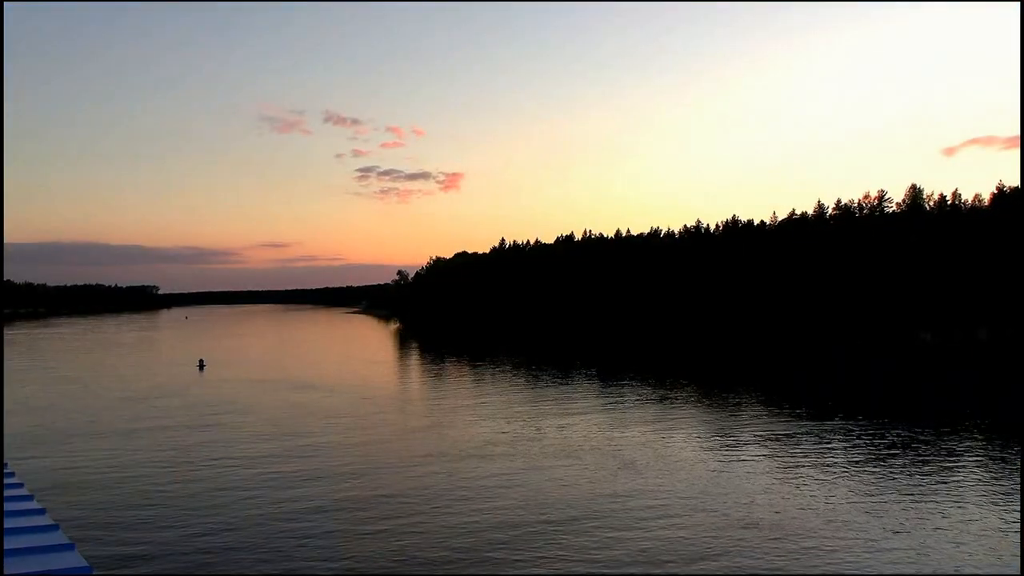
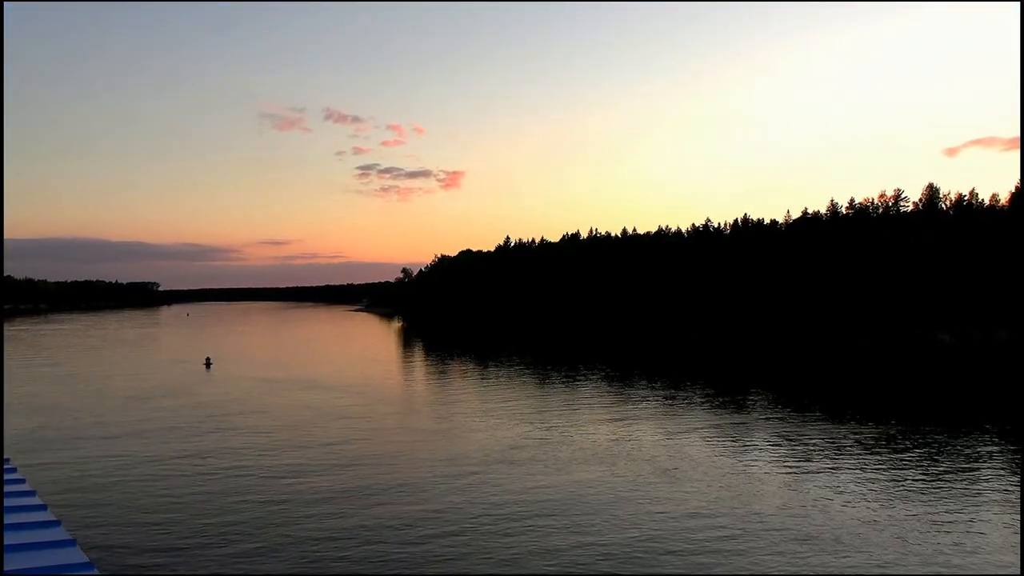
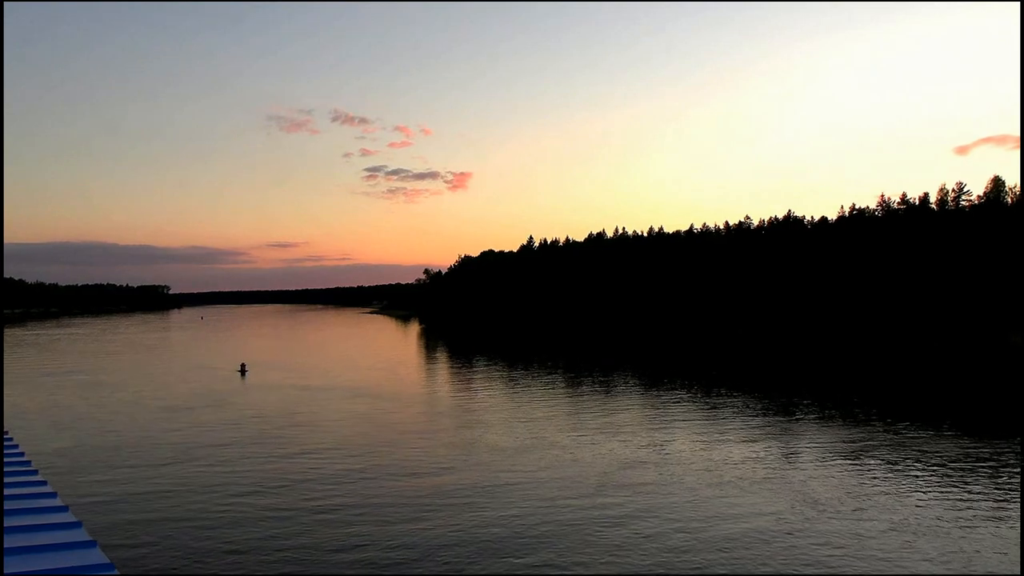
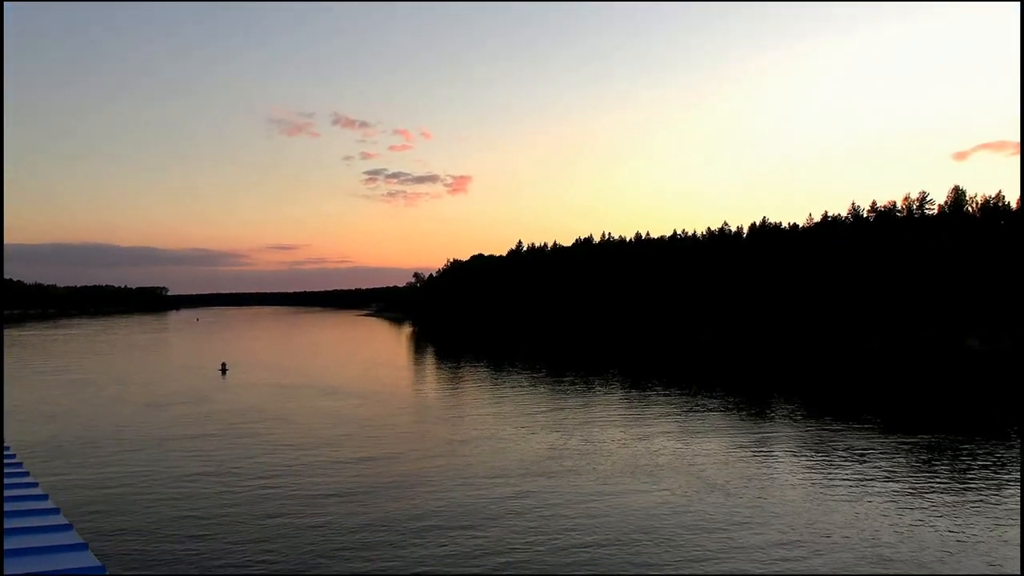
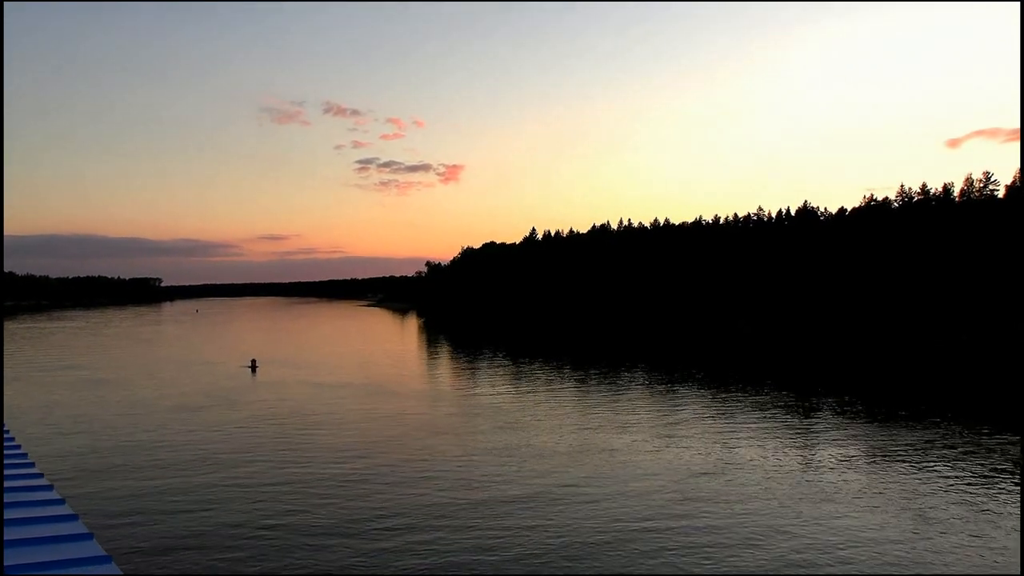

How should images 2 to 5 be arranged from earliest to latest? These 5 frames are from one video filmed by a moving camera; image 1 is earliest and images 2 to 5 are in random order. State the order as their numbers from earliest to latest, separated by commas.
2, 4, 3, 5
